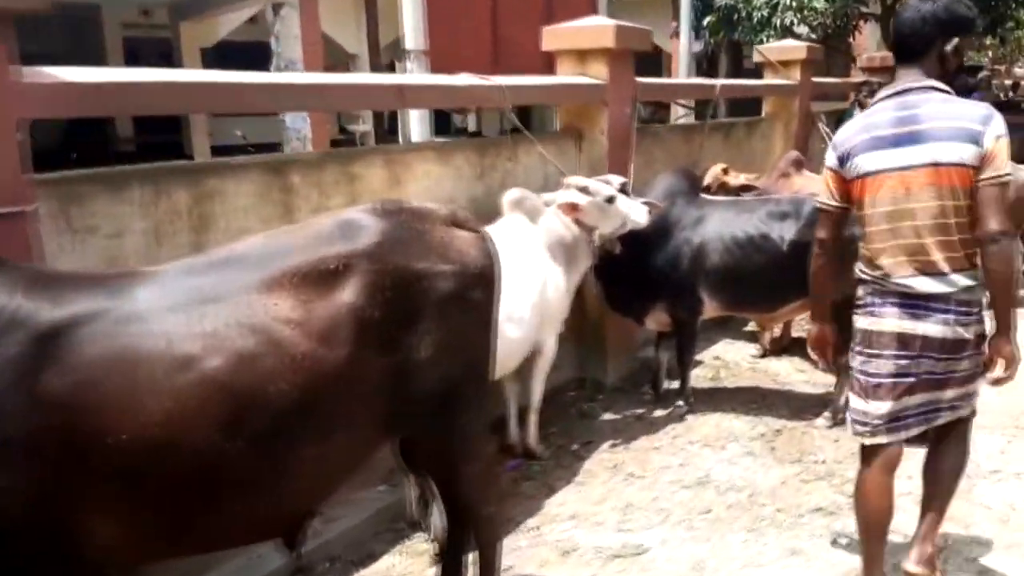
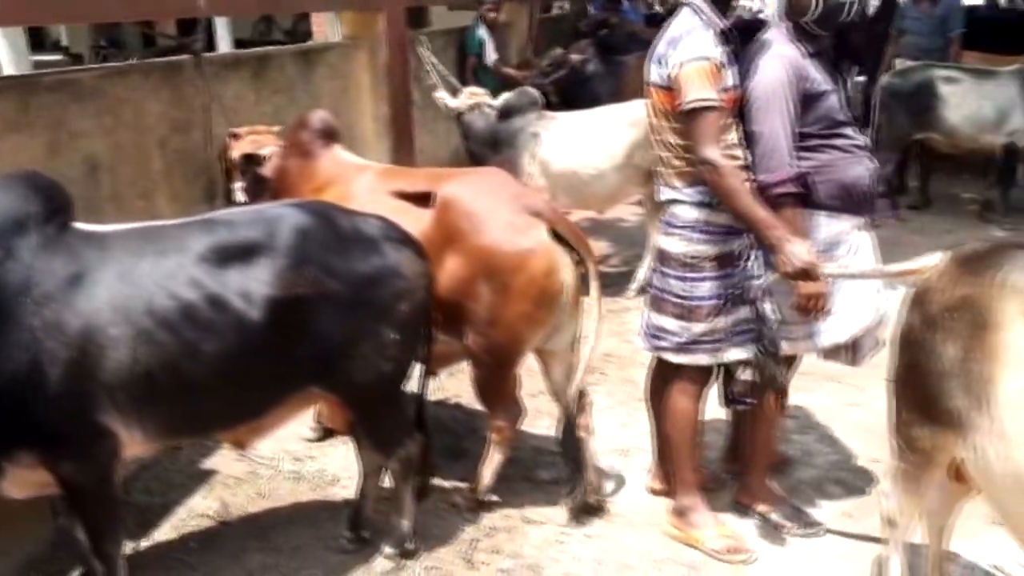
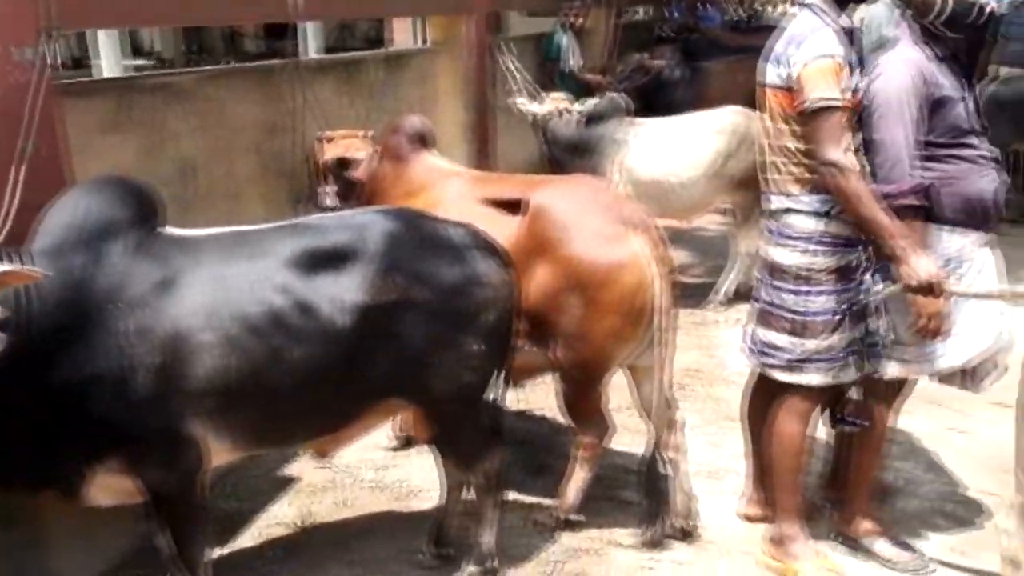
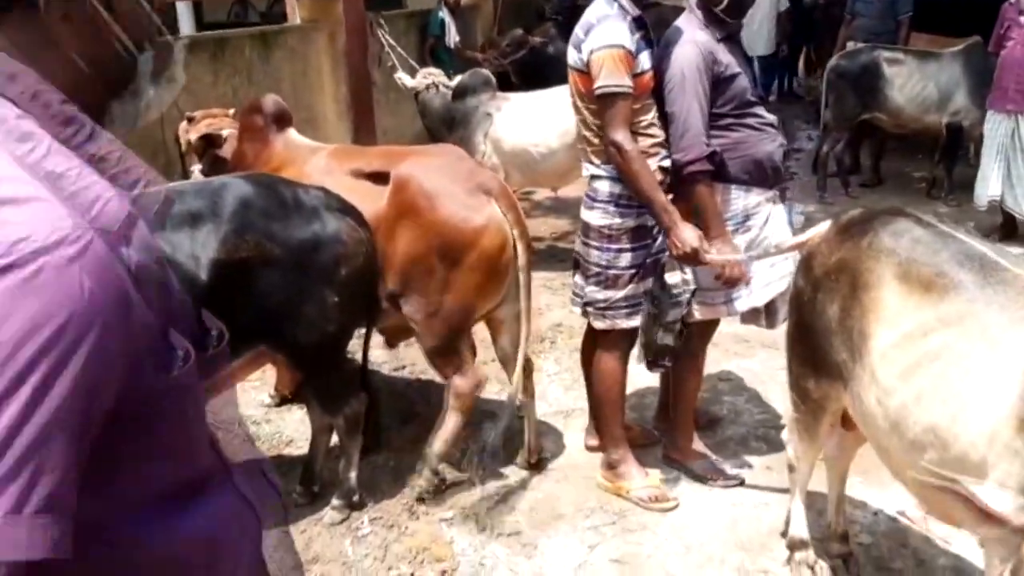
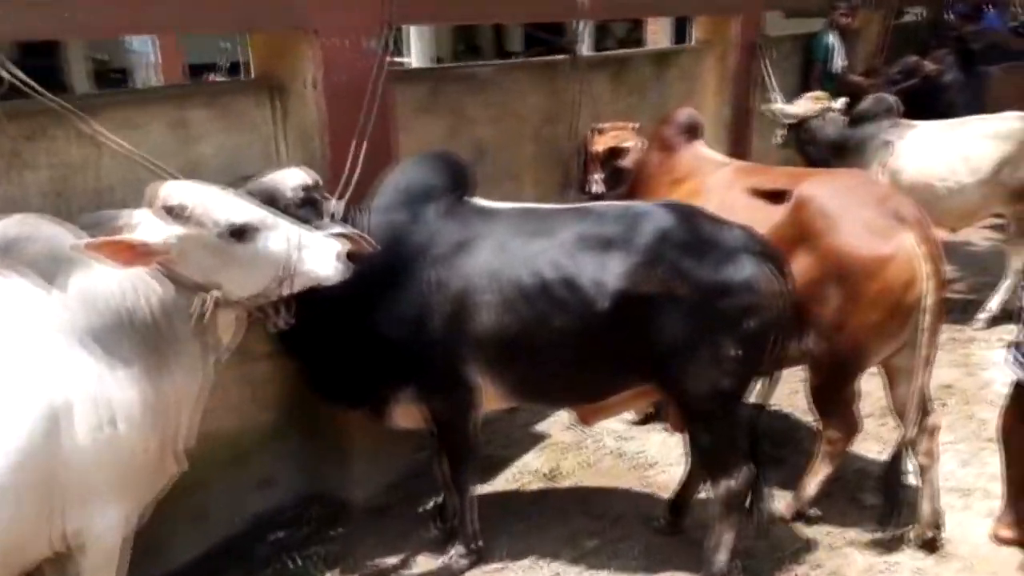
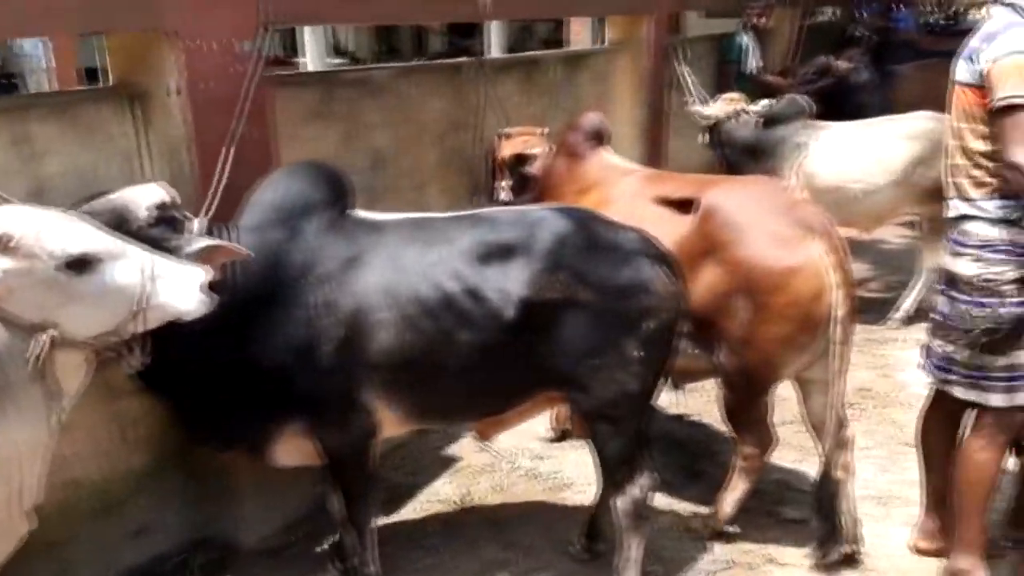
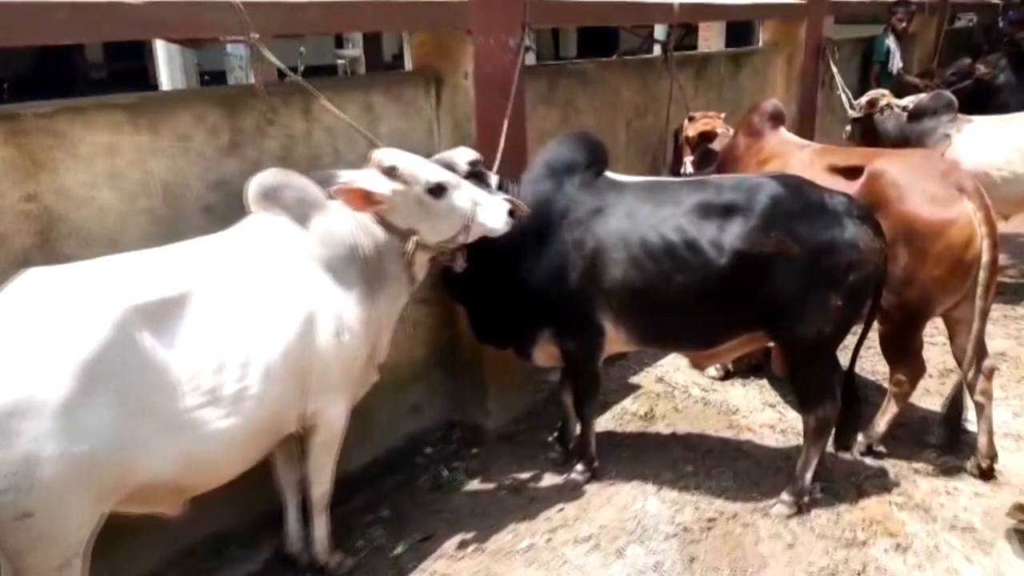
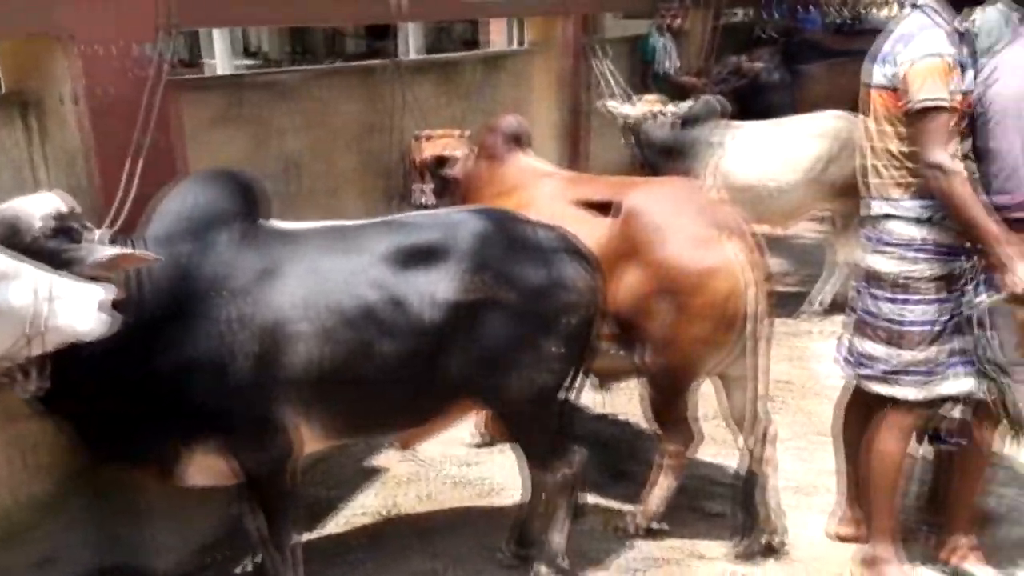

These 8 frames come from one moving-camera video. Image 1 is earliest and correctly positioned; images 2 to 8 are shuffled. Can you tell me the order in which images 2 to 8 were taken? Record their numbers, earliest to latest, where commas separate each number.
7, 5, 6, 8, 3, 2, 4
